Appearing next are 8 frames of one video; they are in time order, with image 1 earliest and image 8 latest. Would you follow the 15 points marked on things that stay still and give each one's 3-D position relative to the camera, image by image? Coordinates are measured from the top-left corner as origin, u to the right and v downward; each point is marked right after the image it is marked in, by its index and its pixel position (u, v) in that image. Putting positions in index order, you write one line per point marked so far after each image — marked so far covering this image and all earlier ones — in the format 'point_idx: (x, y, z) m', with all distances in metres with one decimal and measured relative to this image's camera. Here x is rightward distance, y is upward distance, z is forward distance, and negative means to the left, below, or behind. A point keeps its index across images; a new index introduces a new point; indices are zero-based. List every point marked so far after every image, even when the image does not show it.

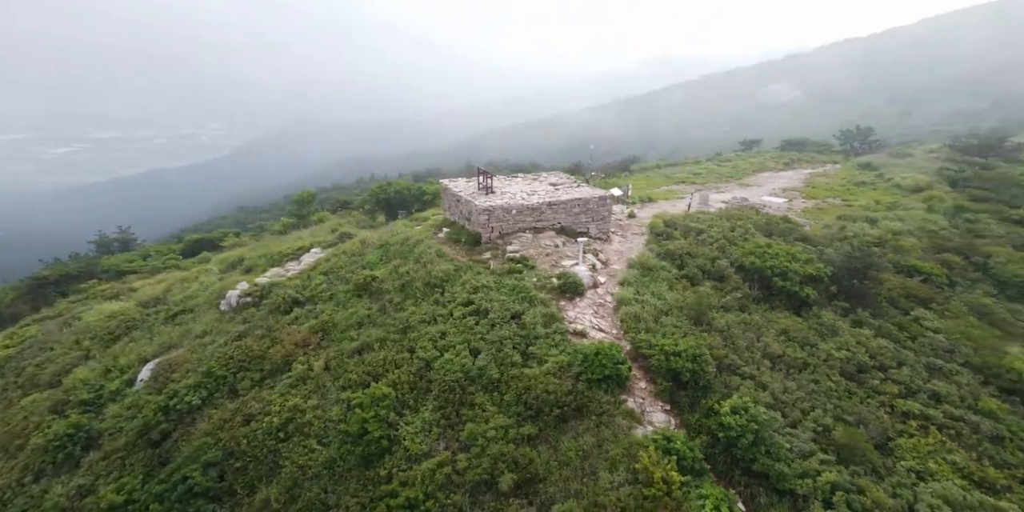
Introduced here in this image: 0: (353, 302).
0: (-4.1, -1.2, +10.9) m
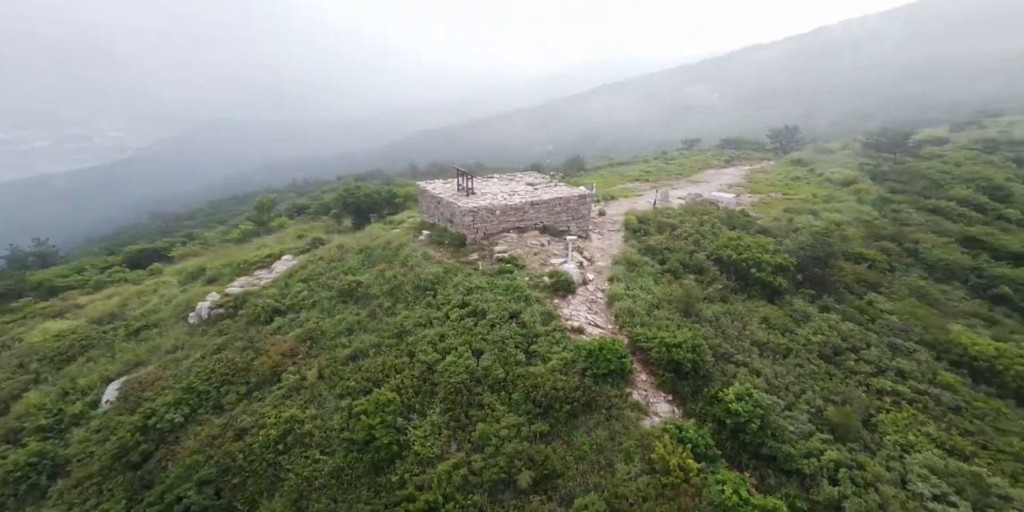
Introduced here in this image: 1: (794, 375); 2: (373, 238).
0: (-4.3, -1.3, +10.5) m
1: (+5.8, -2.5, +8.7) m
2: (-5.2, +0.7, +15.5) m
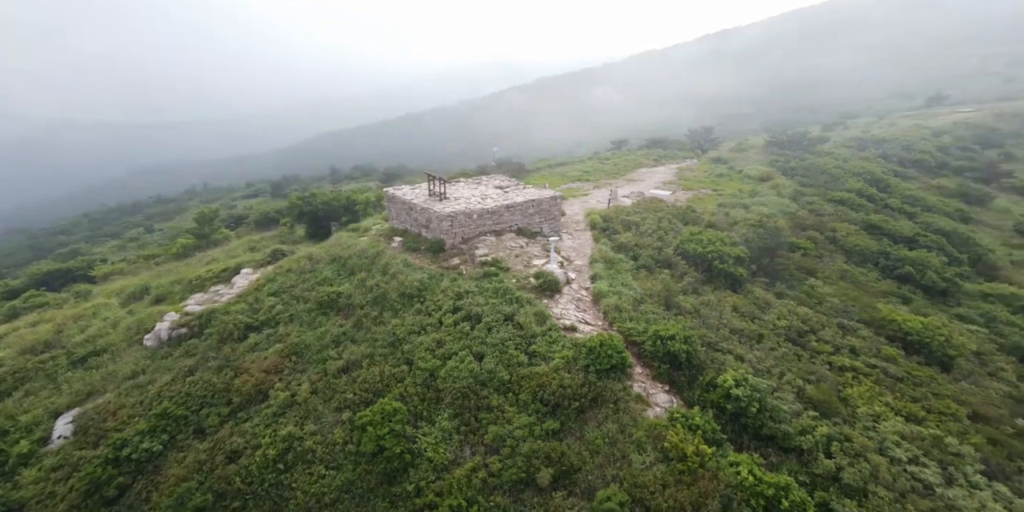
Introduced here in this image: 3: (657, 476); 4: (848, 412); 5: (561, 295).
0: (-4.6, -1.5, +10.1) m
1: (+5.7, -2.3, +9.3) m
2: (-6.0, +0.3, +15.0) m
3: (+1.9, -2.9, +5.6) m
4: (+6.4, -3.0, +8.0) m
5: (+1.2, -1.0, +10.7) m
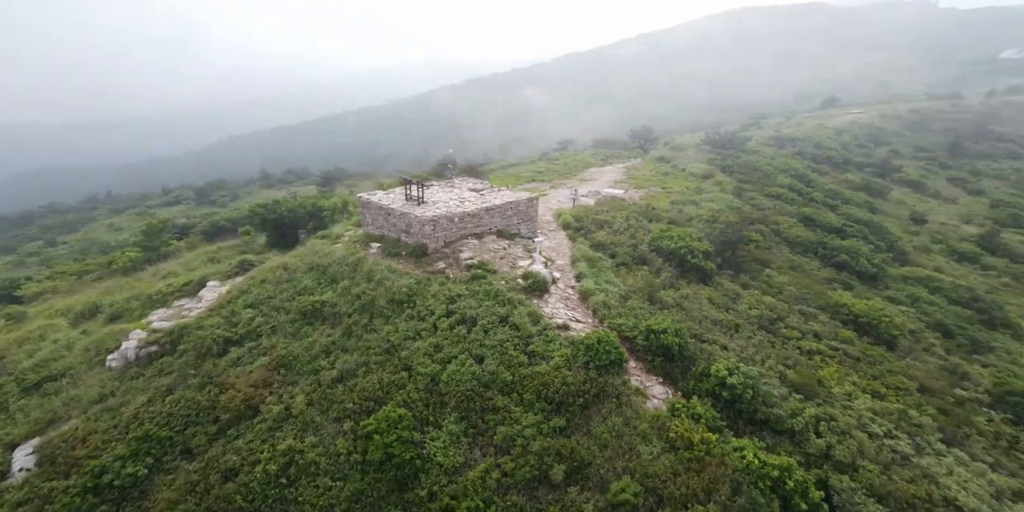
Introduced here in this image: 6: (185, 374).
0: (-4.8, -1.7, +9.8) m
1: (+5.6, -2.2, +9.9) m
2: (-6.7, +0.1, +14.6) m
3: (+2.1, -2.9, +5.8) m
4: (+6.4, -2.8, +8.6) m
5: (+1.0, -1.0, +10.9) m
6: (-7.0, -2.5, +9.0) m
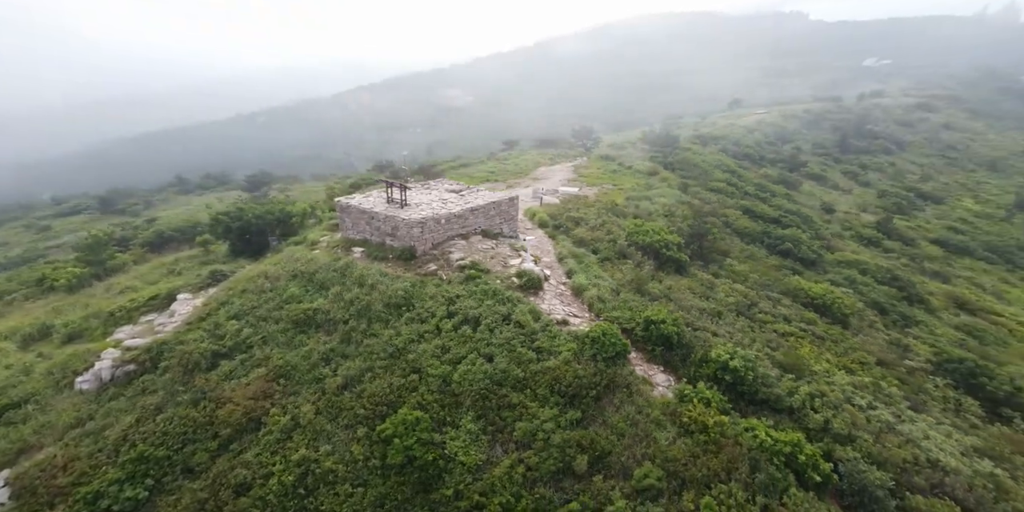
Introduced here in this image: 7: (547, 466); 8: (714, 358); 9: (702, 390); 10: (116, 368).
0: (-4.8, -1.9, +9.5) m
1: (+5.6, -2.0, +10.4) m
2: (-7.1, -0.2, +14.1) m
3: (+2.5, -2.8, +6.1) m
4: (+6.5, -2.5, +9.2) m
5: (+0.8, -0.9, +11.0) m
6: (-6.9, -2.8, +8.6) m
7: (+0.5, -3.0, +6.0) m
8: (+3.8, -1.9, +8.0) m
9: (+3.2, -2.3, +7.2) m
10: (-9.4, -2.6, +10.0) m
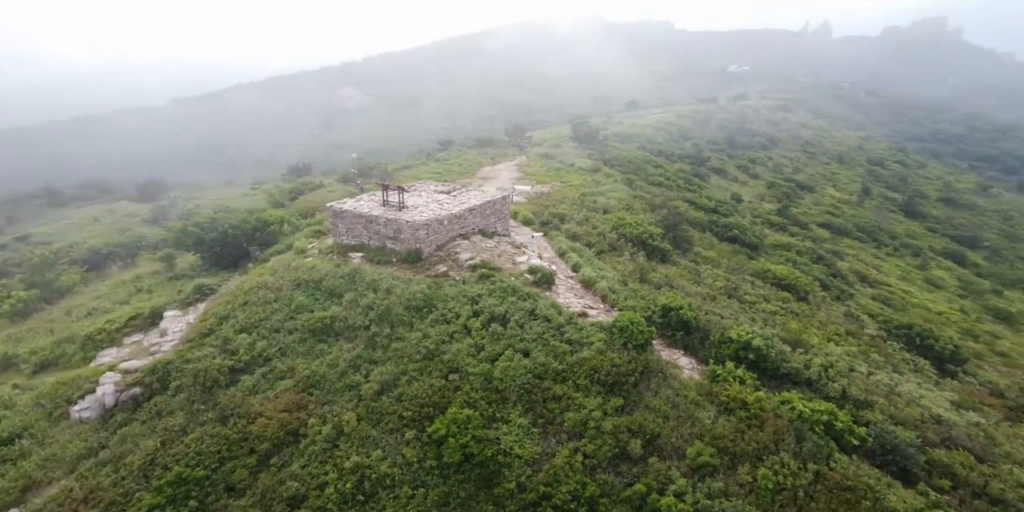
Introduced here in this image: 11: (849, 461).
0: (-4.2, -2.0, +9.3) m
1: (+6.0, -1.6, +11.0) m
2: (-6.9, -0.4, +13.7) m
3: (+3.3, -2.6, +6.5) m
4: (+7.1, -2.1, +9.9) m
5: (+1.2, -0.8, +11.3) m
6: (-6.2, -3.0, +8.2) m
7: (+1.3, -2.9, +6.2) m
8: (+4.4, -1.6, +8.4) m
9: (+3.9, -2.0, +7.6) m
10: (-8.8, -3.0, +9.5) m
11: (+4.8, -2.9, +6.0) m
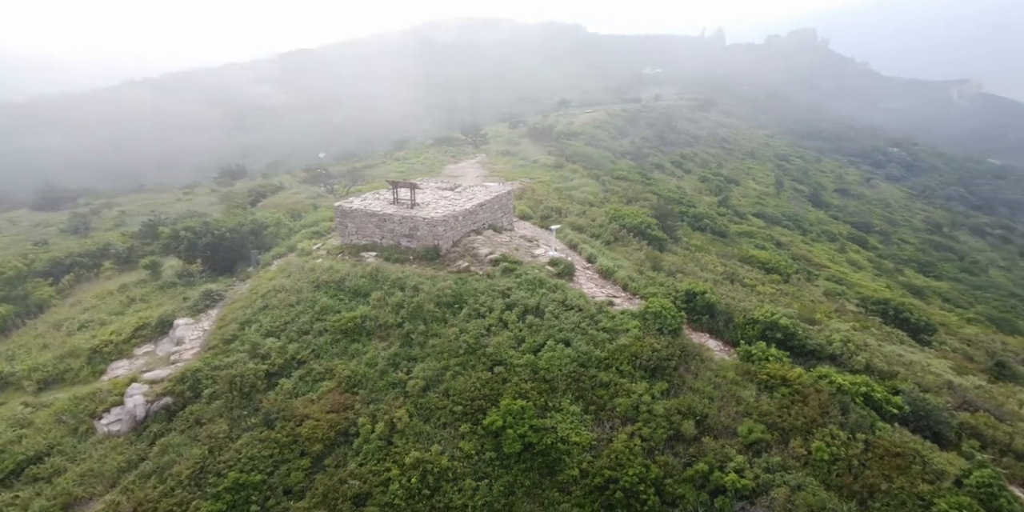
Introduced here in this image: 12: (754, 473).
0: (-3.5, -2.0, +9.4) m
1: (+6.7, -1.1, +11.4) m
2: (-6.4, -0.5, +13.6) m
3: (+4.2, -2.3, +6.8) m
4: (+7.8, -1.7, +10.4) m
5: (+1.8, -0.6, +11.5) m
6: (-5.4, -3.1, +8.2) m
7: (+2.2, -2.7, +6.5) m
8: (+5.2, -1.3, +8.8) m
9: (+4.7, -1.7, +7.9) m
10: (-8.0, -3.2, +9.4) m
11: (+5.7, -2.6, +6.3) m
12: (+3.3, -3.0, +5.8) m
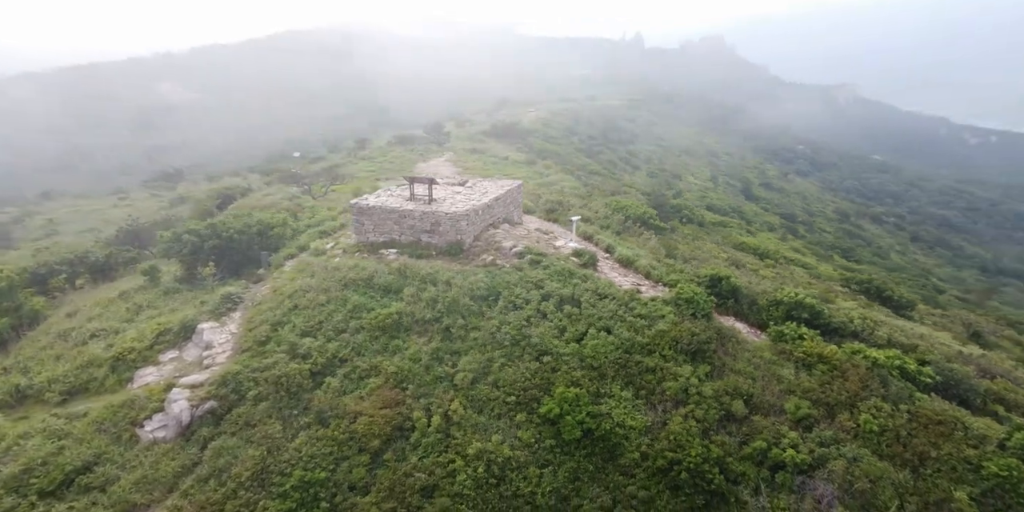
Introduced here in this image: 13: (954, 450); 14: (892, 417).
0: (-2.6, -2.0, +9.5) m
1: (+7.4, -0.7, +11.7) m
2: (-5.7, -0.5, +13.7) m
3: (+5.1, -2.0, +7.1) m
4: (+8.6, -1.1, +10.7) m
5: (+2.6, -0.3, +11.7) m
6: (-4.4, -3.2, +8.4) m
7: (+3.2, -2.5, +6.8) m
8: (+6.0, -0.9, +9.1) m
9: (+5.6, -1.4, +8.2) m
10: (-7.1, -3.4, +9.5) m
11: (+6.6, -2.3, +6.7) m
12: (+4.3, -2.8, +6.1) m
13: (+6.0, -2.6, +5.7) m
14: (+5.6, -2.4, +6.3) m
